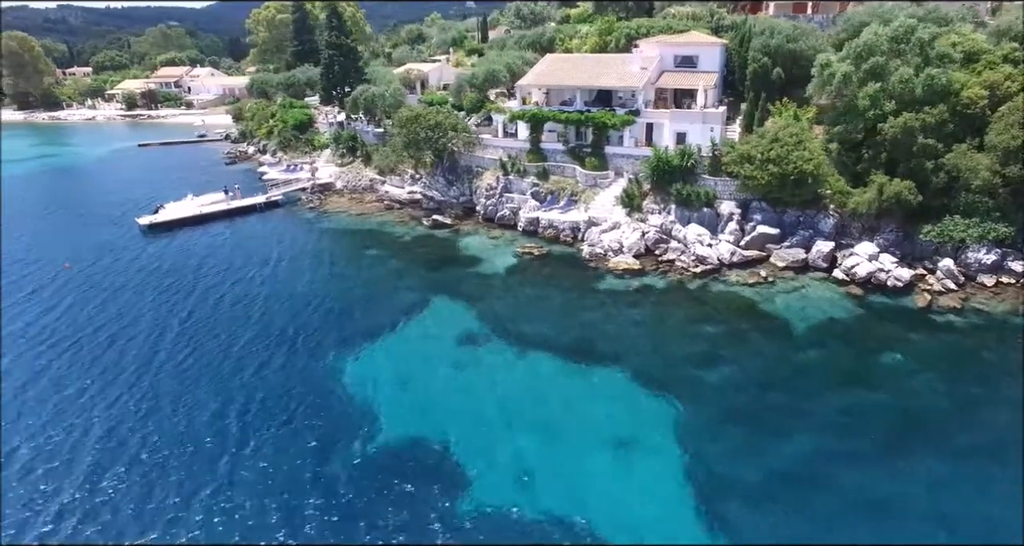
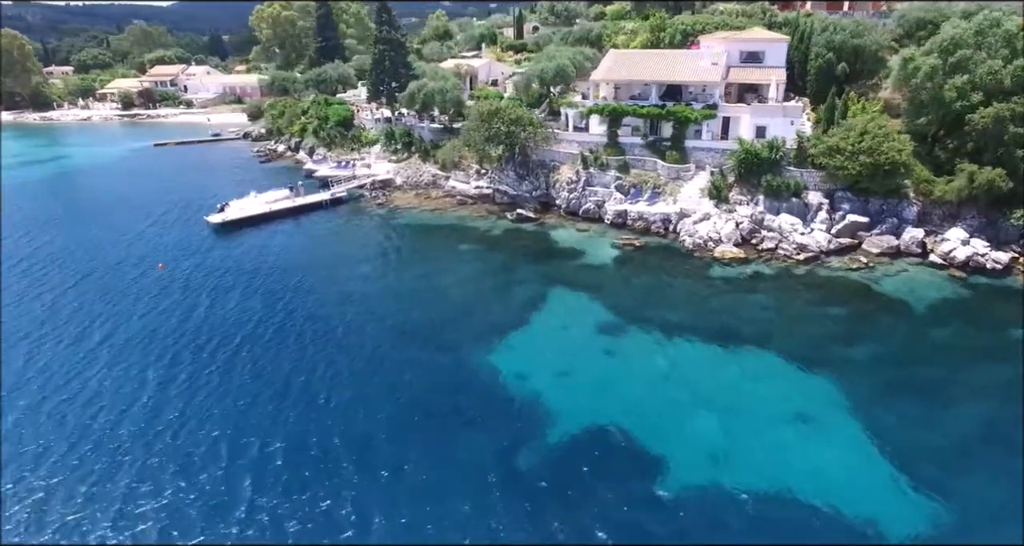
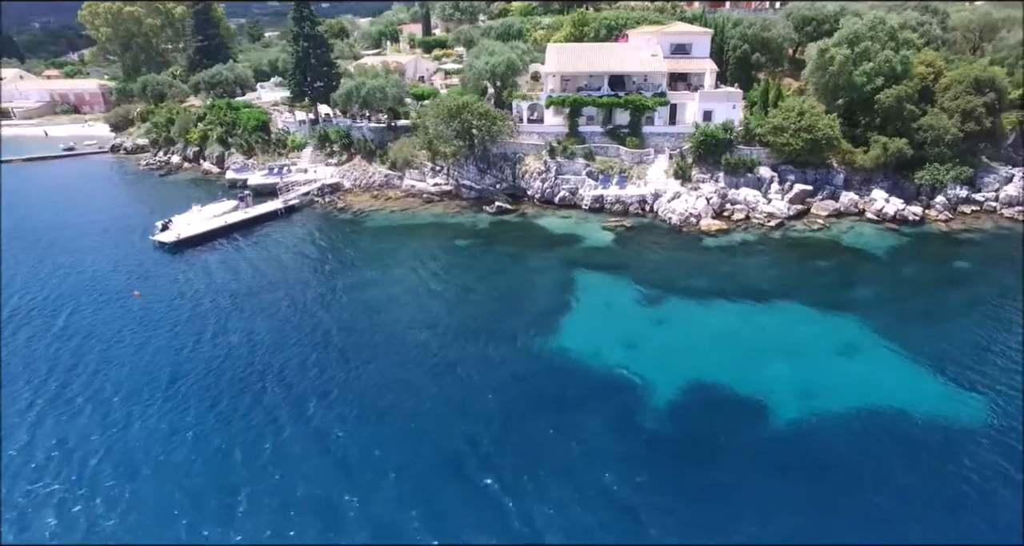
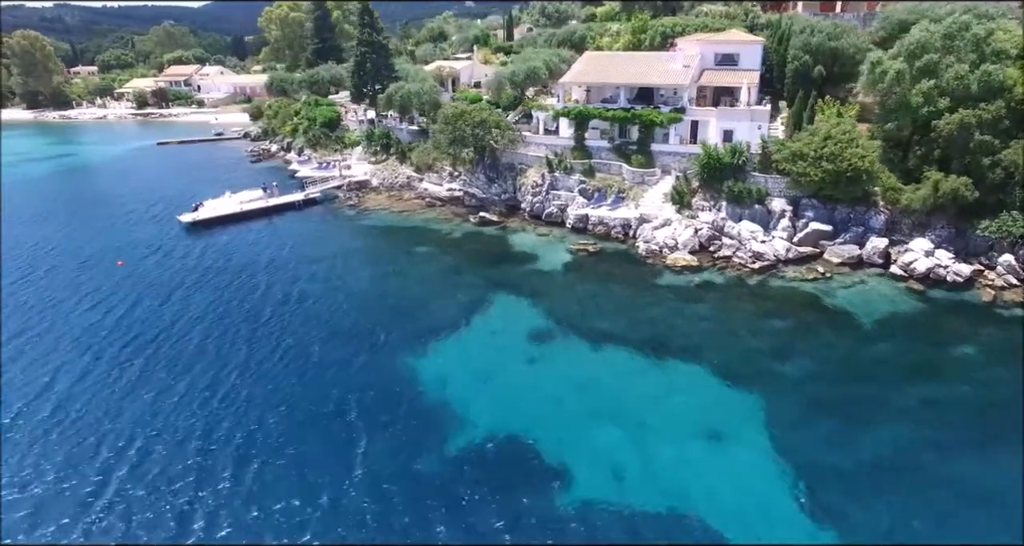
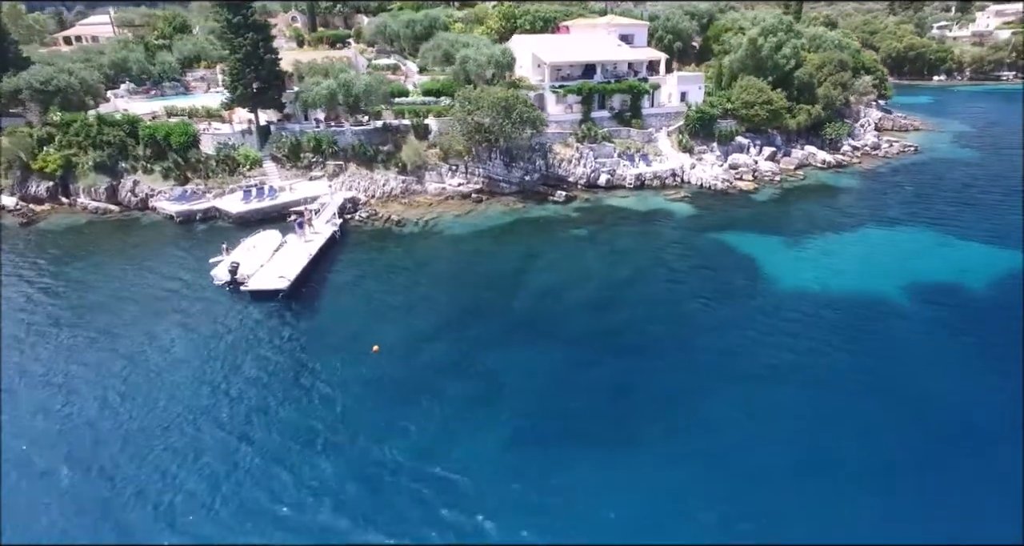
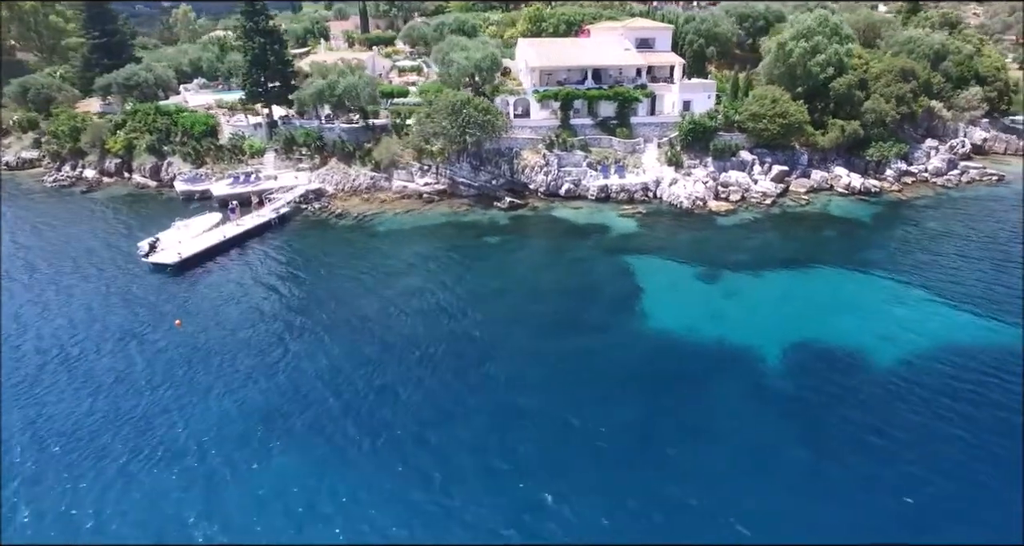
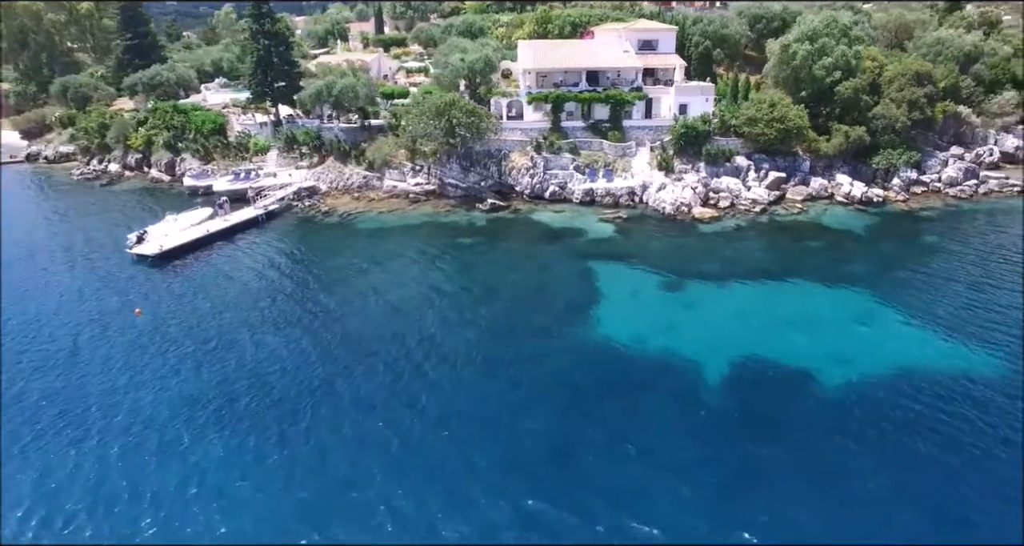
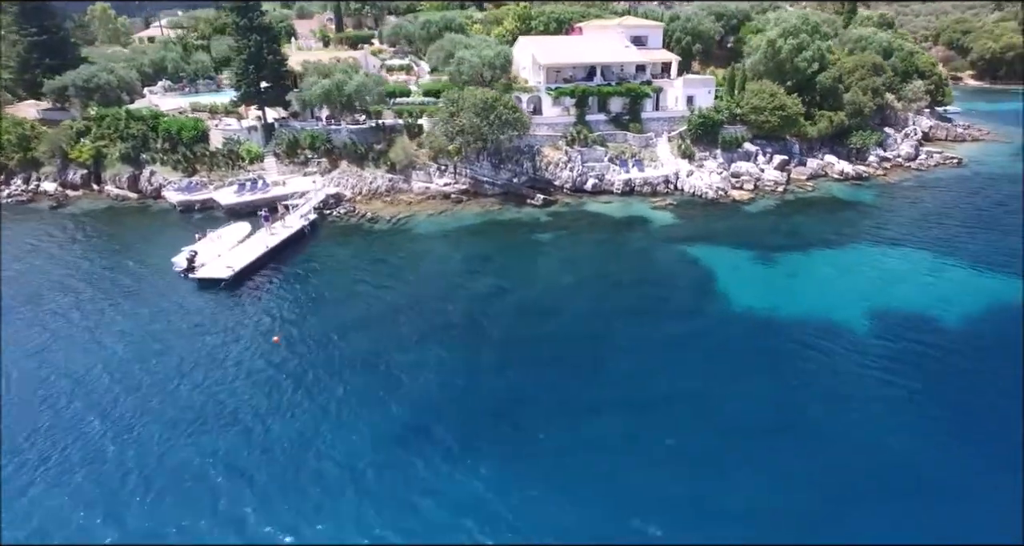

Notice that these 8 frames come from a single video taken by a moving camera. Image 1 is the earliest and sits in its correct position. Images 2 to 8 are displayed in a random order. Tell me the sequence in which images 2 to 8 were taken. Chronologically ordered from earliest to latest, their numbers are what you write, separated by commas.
4, 2, 3, 7, 6, 8, 5
